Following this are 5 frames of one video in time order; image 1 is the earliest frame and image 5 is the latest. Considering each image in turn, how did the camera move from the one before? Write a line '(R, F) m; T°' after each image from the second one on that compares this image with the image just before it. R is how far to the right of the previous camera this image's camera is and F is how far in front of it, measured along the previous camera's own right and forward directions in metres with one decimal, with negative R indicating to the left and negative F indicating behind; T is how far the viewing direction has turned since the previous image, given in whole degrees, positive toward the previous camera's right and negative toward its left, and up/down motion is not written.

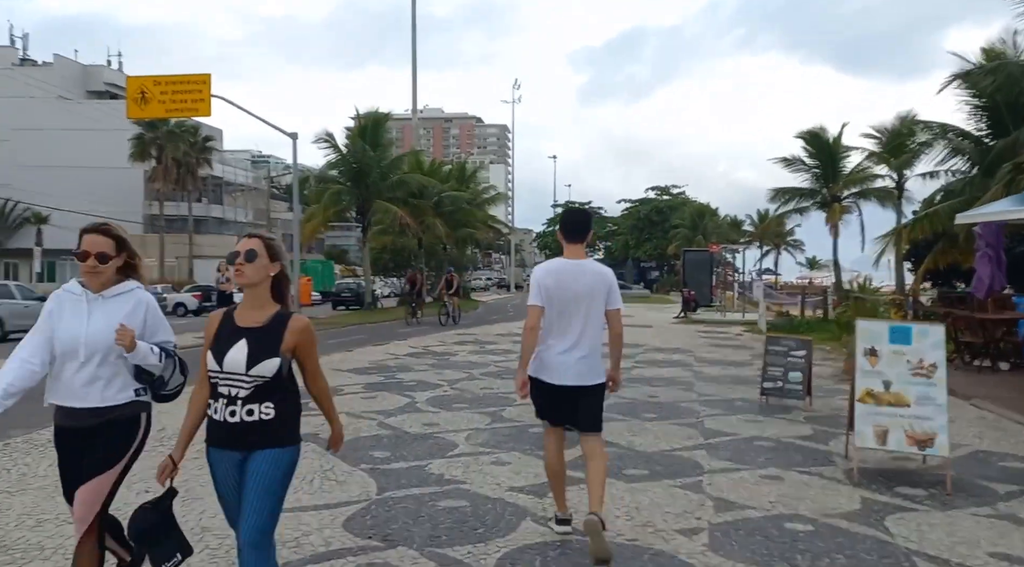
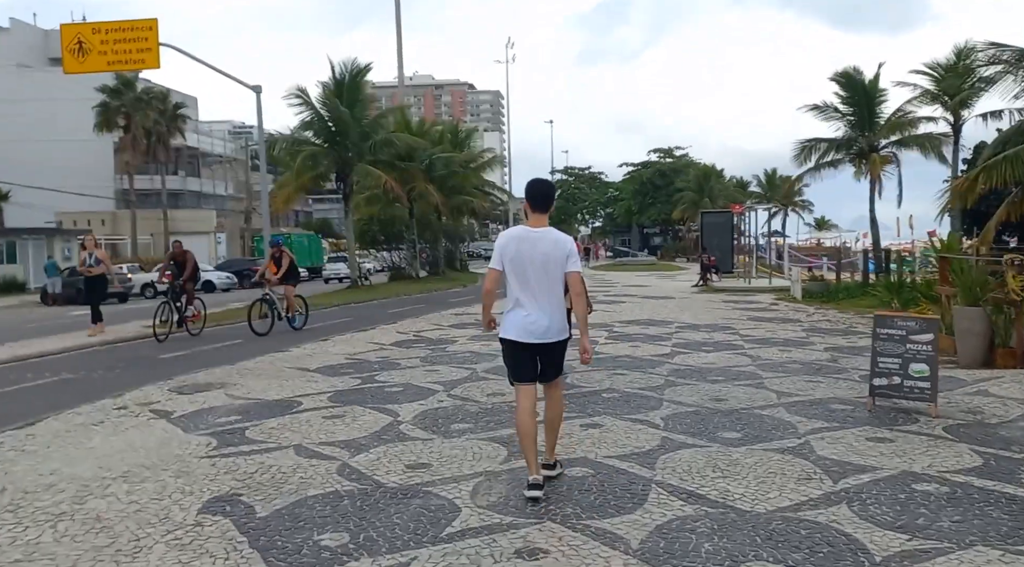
(-0.2, +2.6) m; 0°
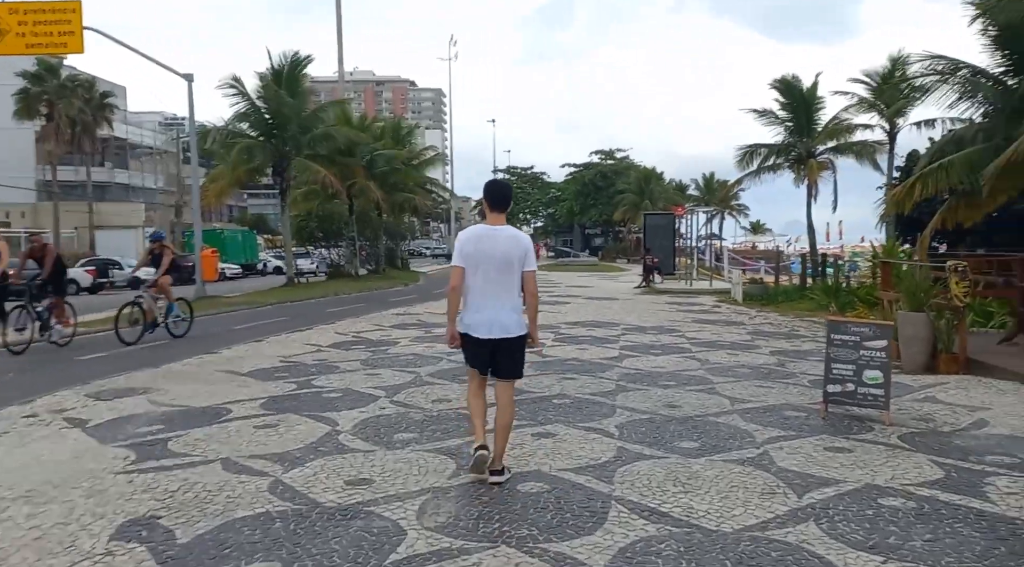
(-0.1, +0.4) m; +4°
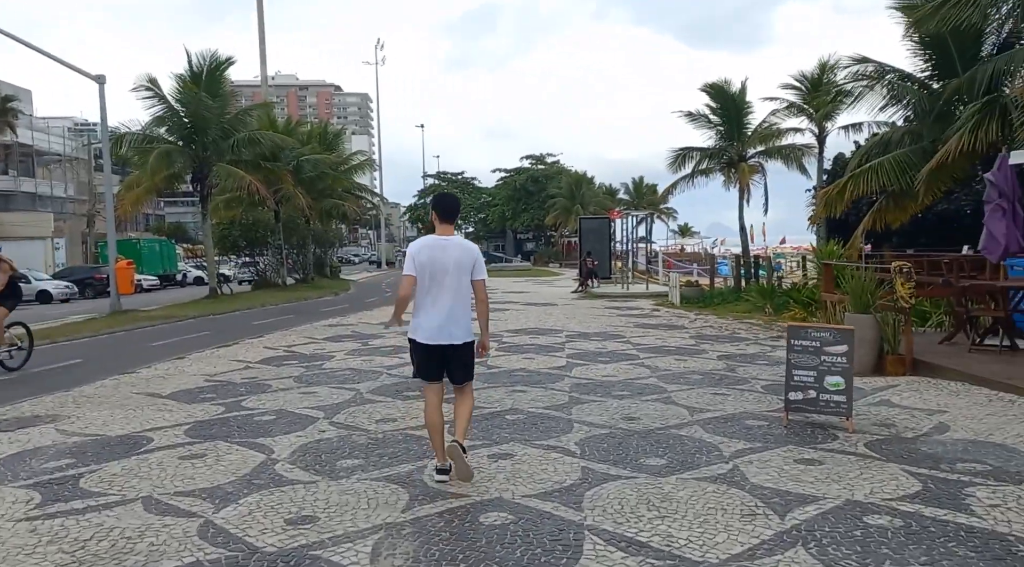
(-0.2, +0.4) m; +5°
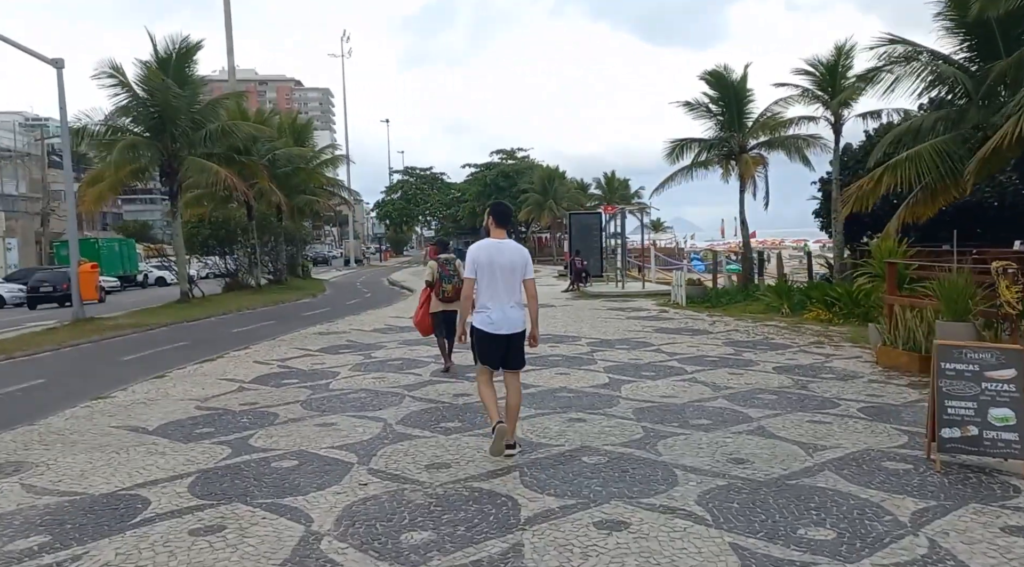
(-0.9, +1.4) m; +3°
